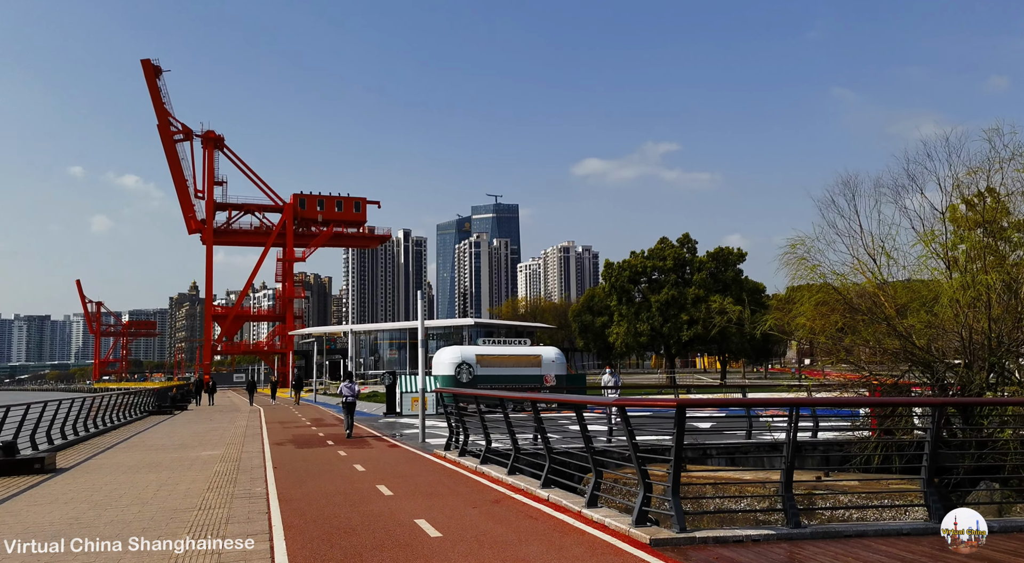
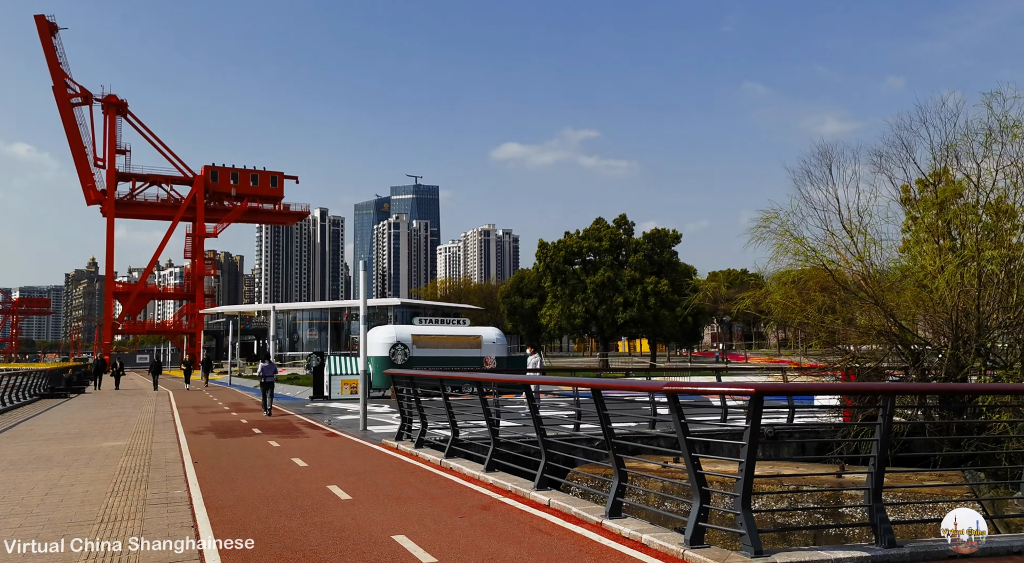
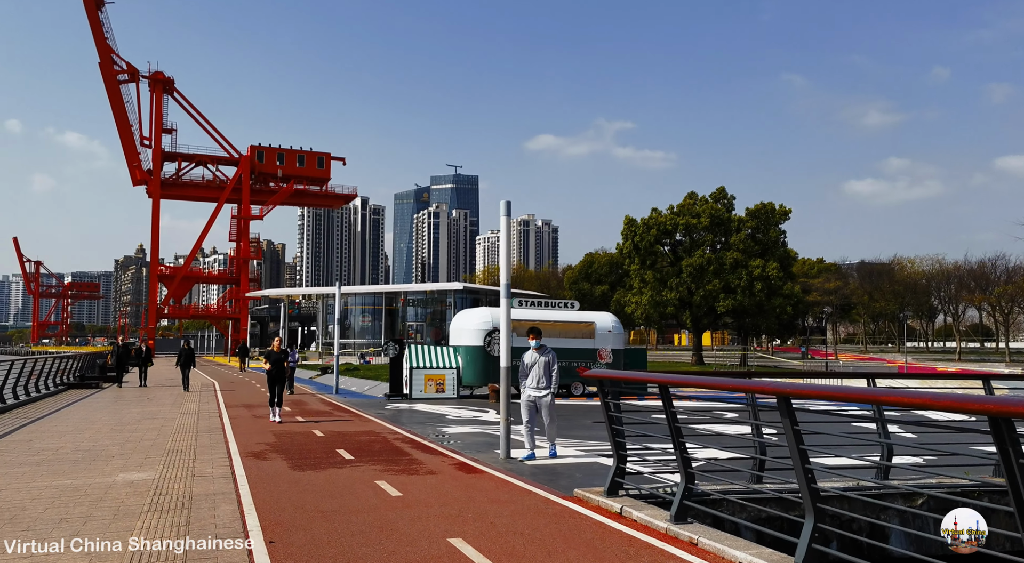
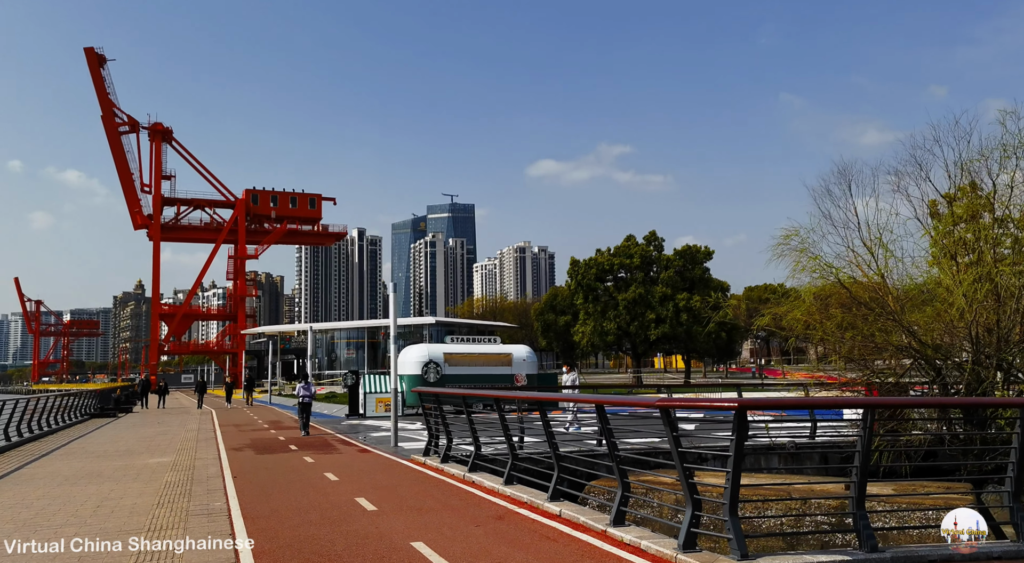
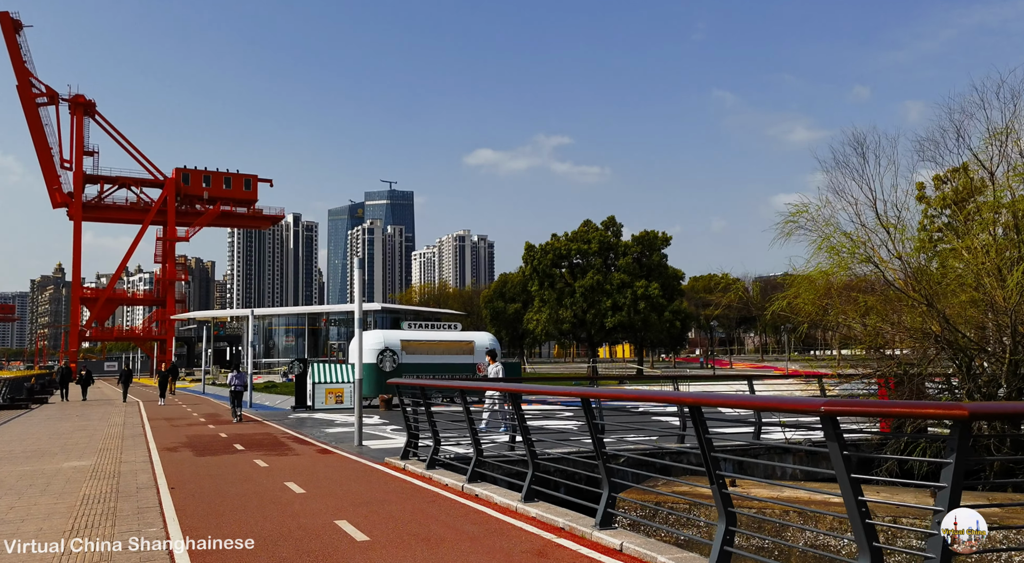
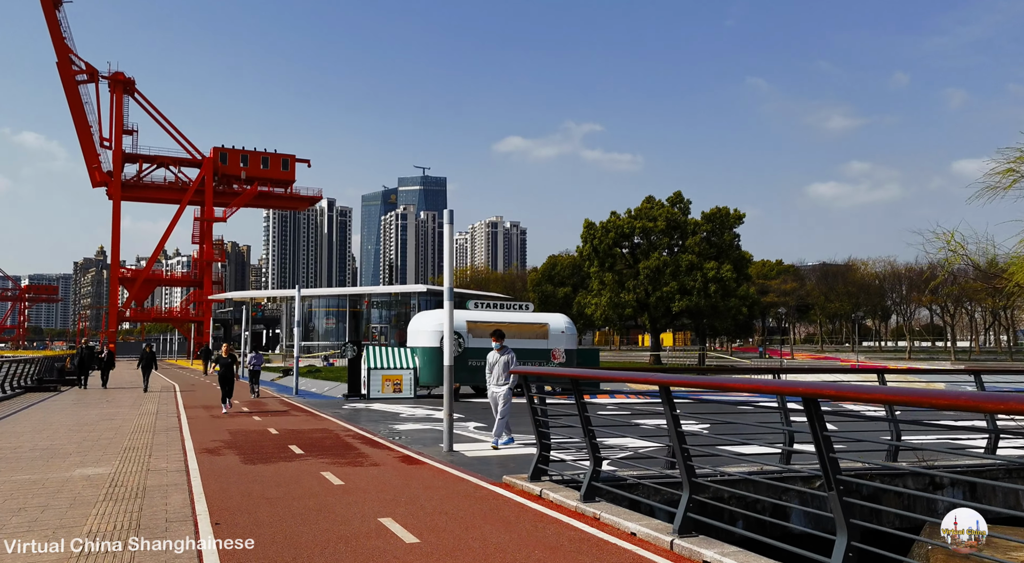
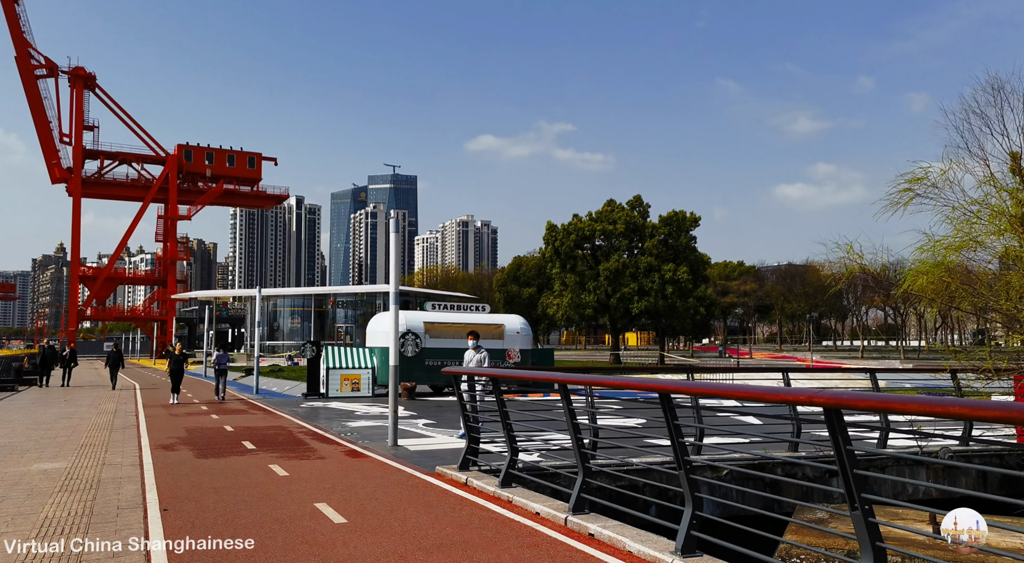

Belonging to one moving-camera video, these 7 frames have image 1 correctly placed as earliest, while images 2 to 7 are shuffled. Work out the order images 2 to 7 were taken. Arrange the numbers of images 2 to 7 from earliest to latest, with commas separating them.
4, 2, 5, 7, 6, 3
